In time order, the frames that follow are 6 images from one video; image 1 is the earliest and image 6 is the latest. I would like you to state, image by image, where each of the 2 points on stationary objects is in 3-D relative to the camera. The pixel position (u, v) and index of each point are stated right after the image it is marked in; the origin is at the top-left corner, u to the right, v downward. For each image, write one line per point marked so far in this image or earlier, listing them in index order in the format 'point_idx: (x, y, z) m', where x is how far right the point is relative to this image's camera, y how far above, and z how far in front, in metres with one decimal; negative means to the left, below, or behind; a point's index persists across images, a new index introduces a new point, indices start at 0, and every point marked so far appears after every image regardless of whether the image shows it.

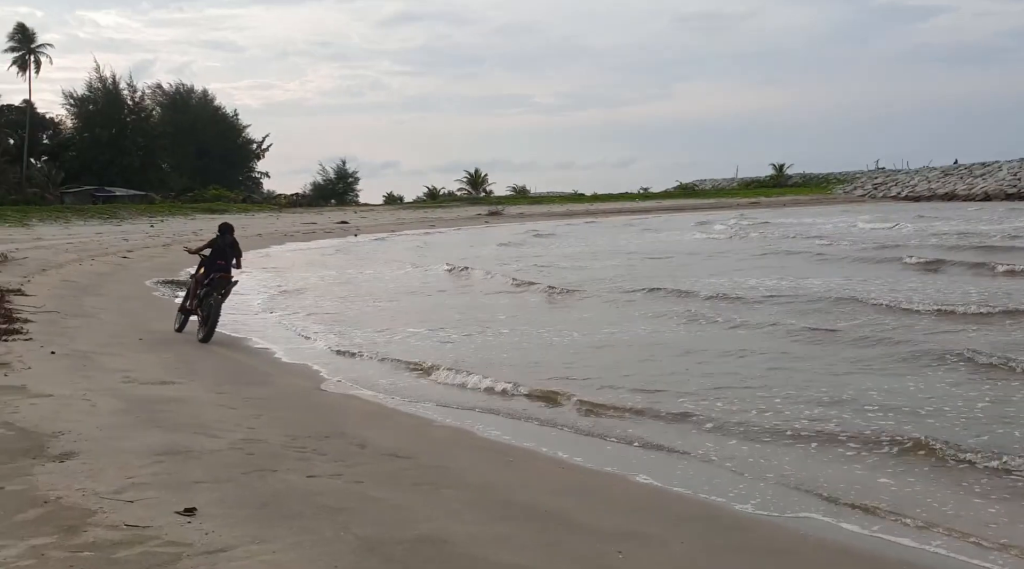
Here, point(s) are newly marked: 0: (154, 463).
0: (-2.5, -1.3, +7.6) m
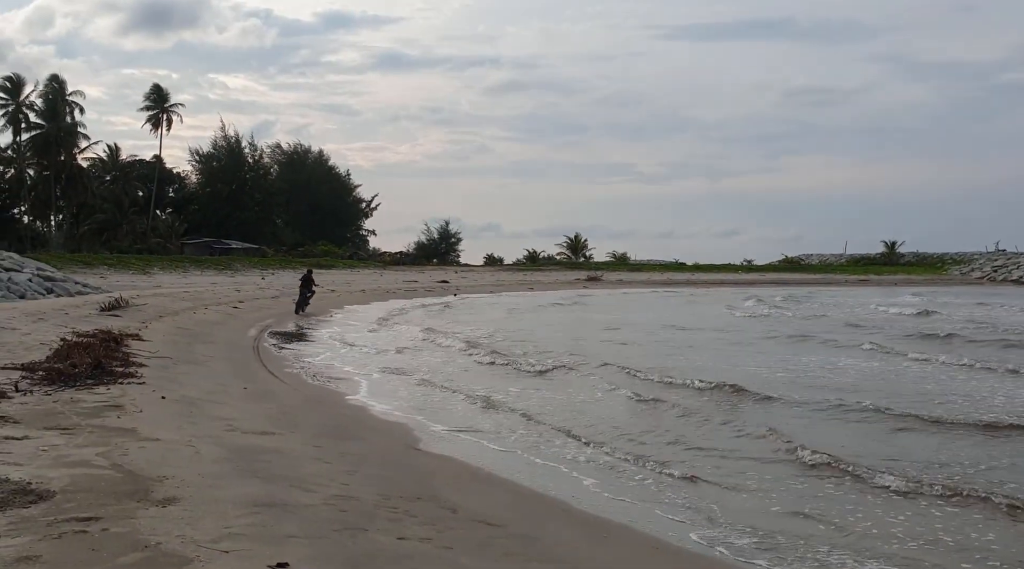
0: (-1.9, -1.7, +7.9) m
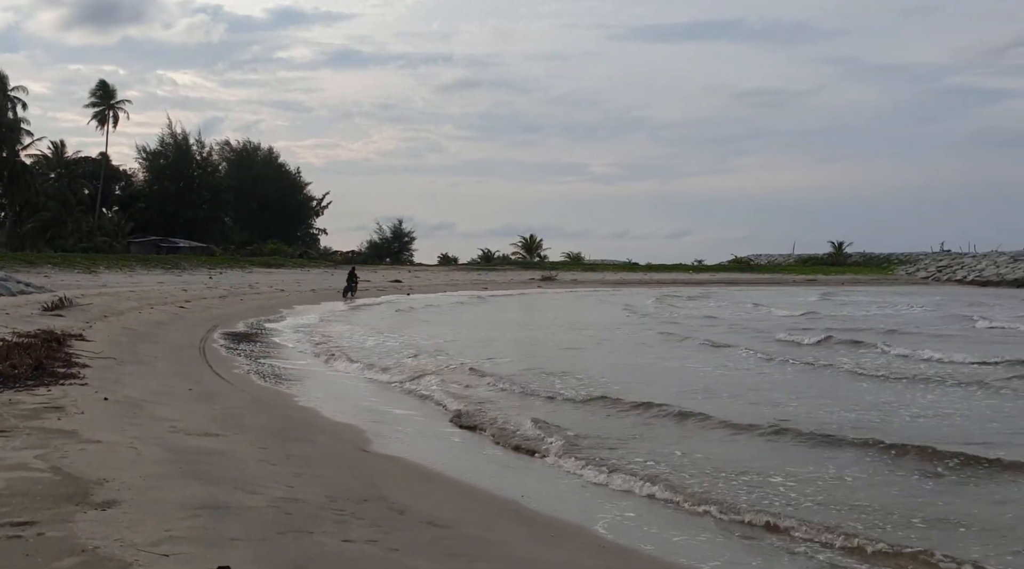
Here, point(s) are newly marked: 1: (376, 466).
0: (-2.3, -1.7, +7.7) m
1: (-1.3, -1.7, +9.9) m
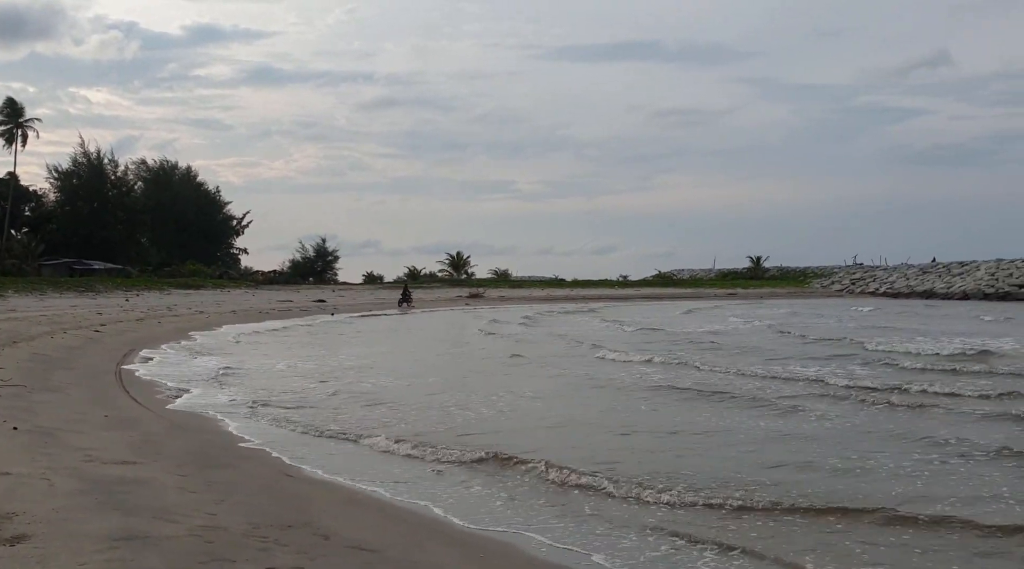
0: (-2.8, -1.8, +7.4) m
1: (-1.9, -1.9, +9.7) m
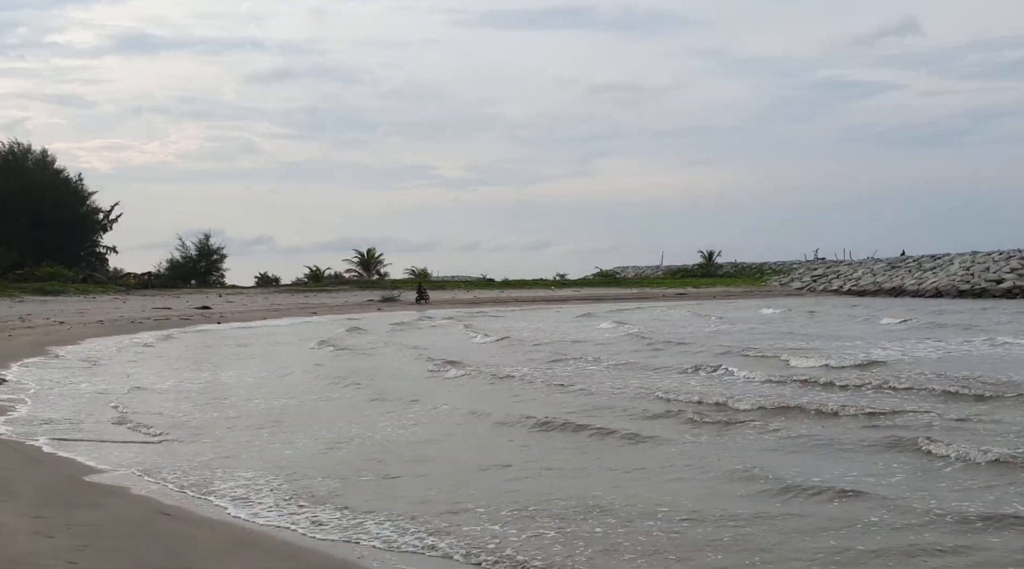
0: (-3.2, -1.9, +5.6) m
1: (-2.5, -1.9, +7.9) m
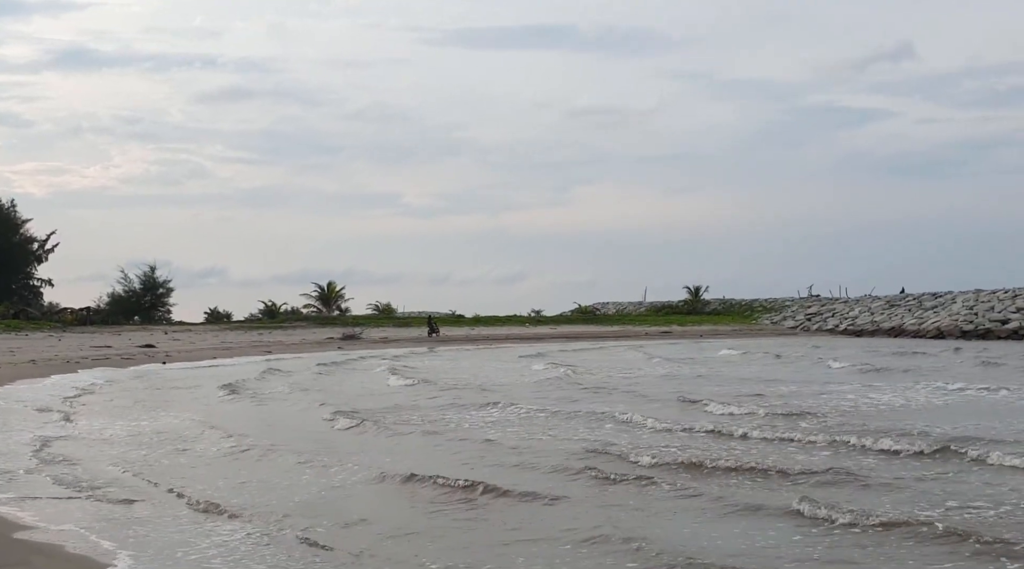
0: (-3.4, -2.1, +4.7) m
1: (-2.7, -2.2, +7.0) m
